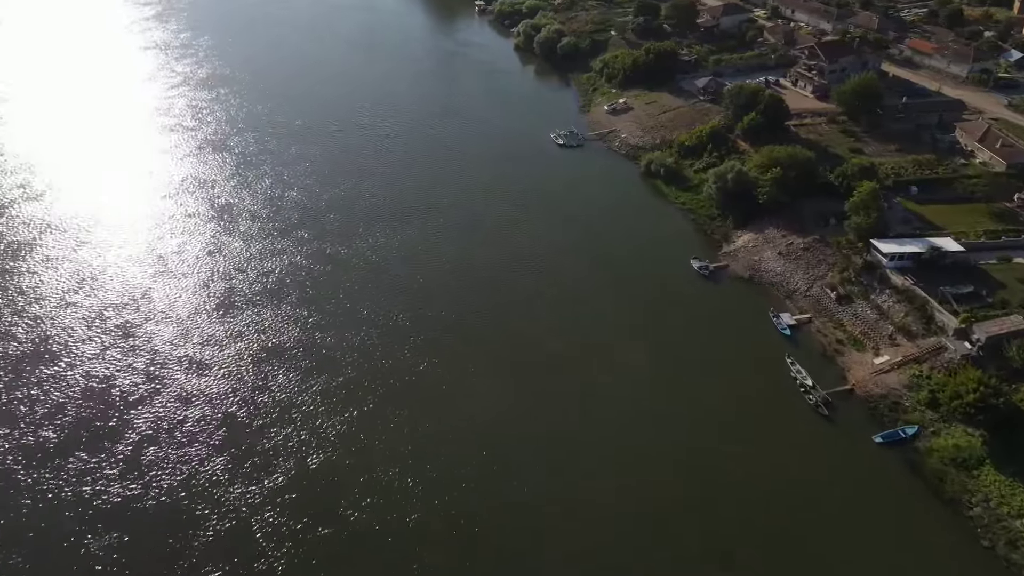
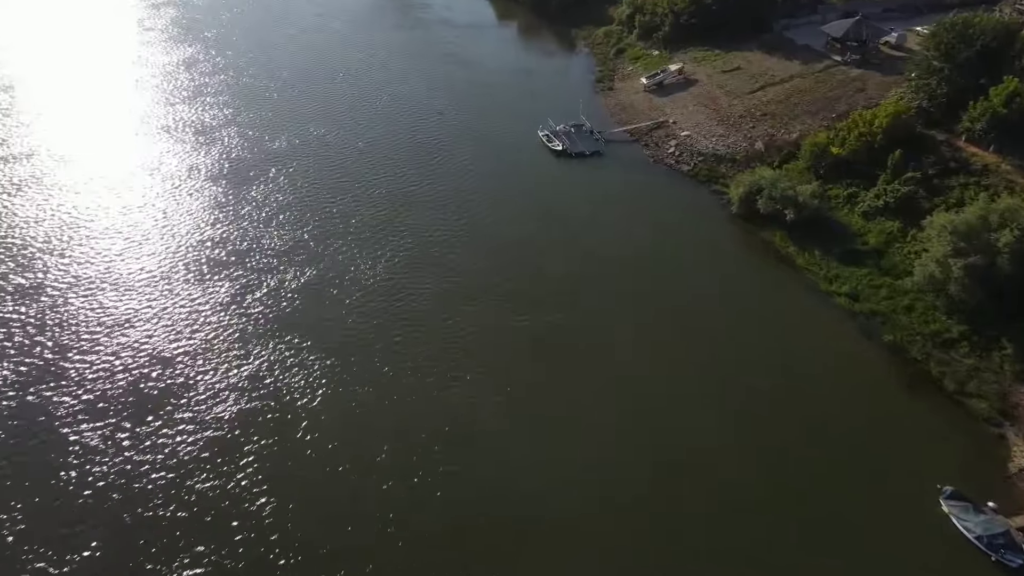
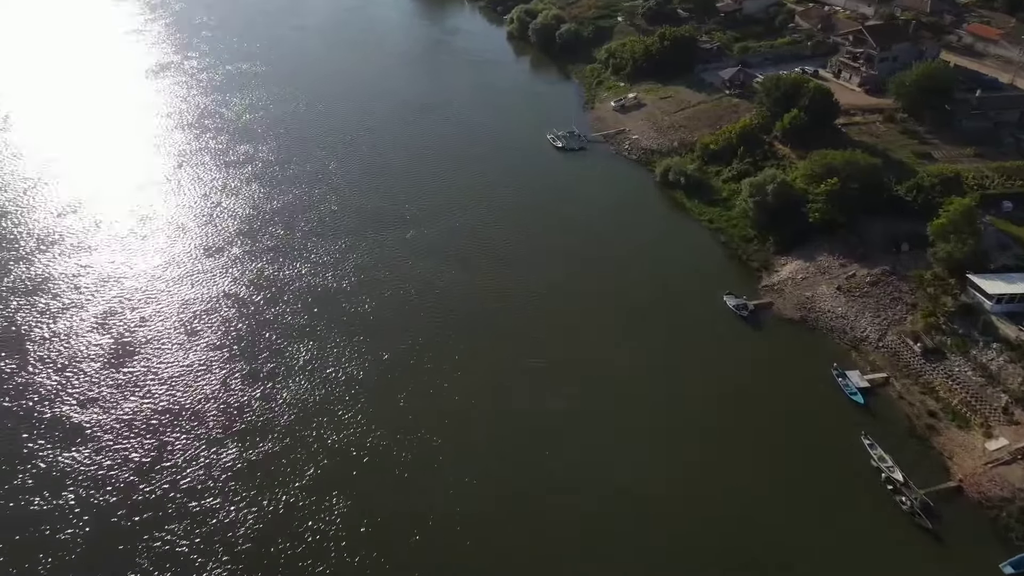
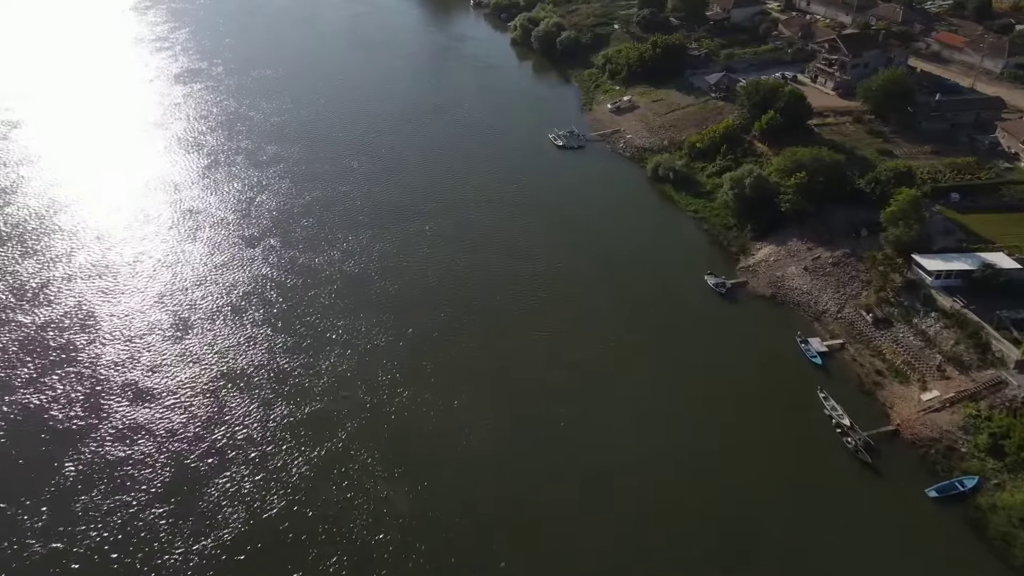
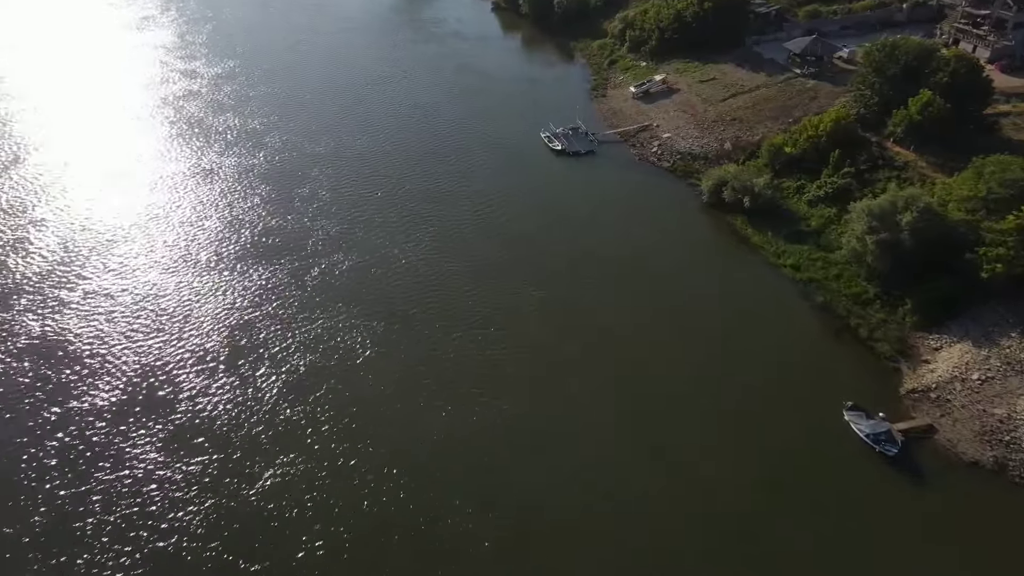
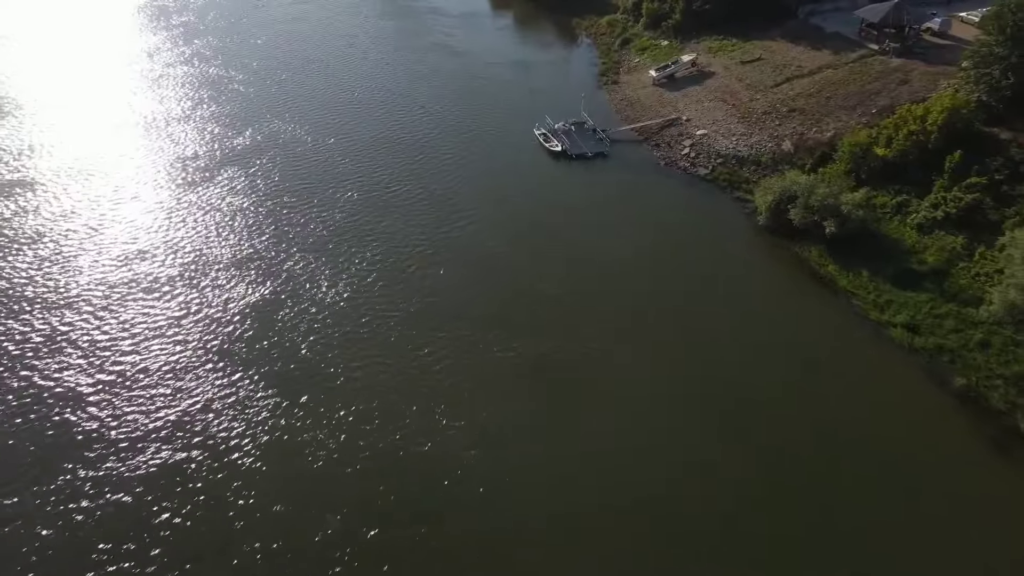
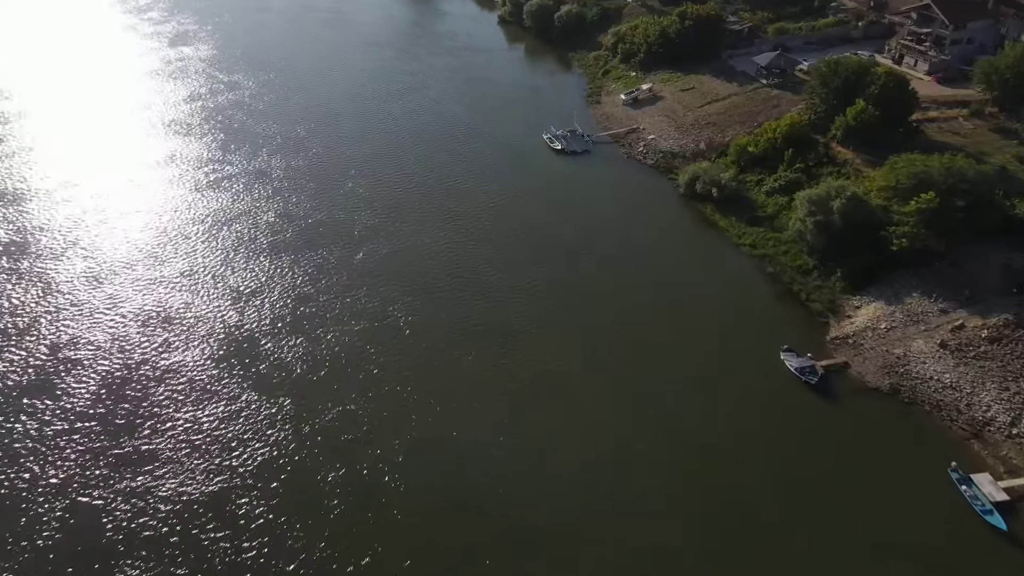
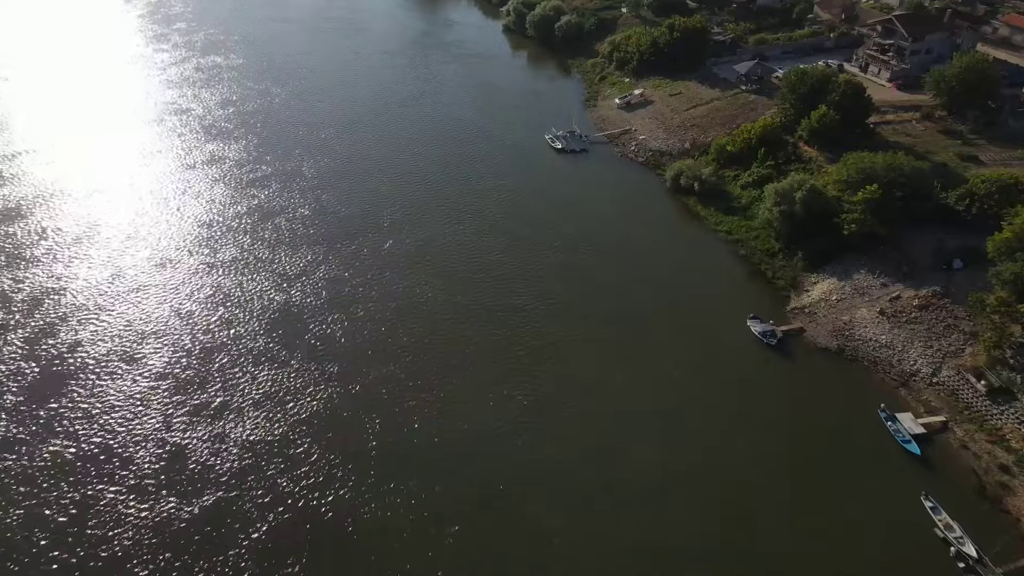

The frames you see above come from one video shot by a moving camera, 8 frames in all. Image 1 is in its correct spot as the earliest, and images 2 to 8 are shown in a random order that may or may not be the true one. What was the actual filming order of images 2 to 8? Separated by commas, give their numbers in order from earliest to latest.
4, 3, 8, 7, 5, 2, 6
